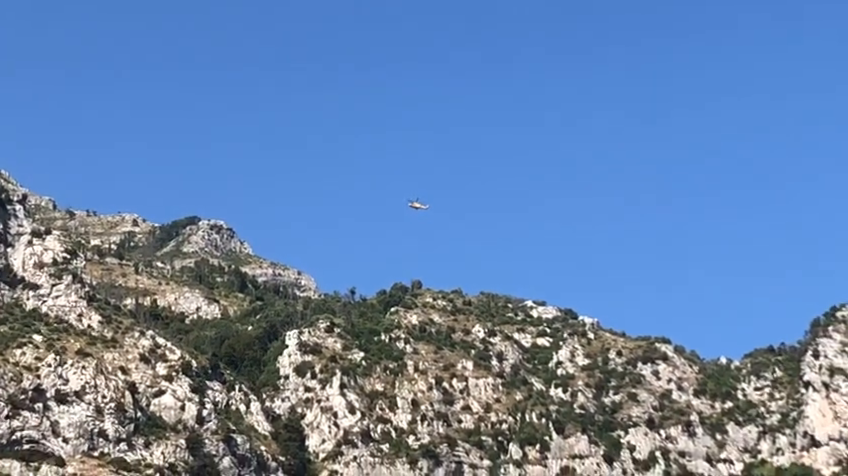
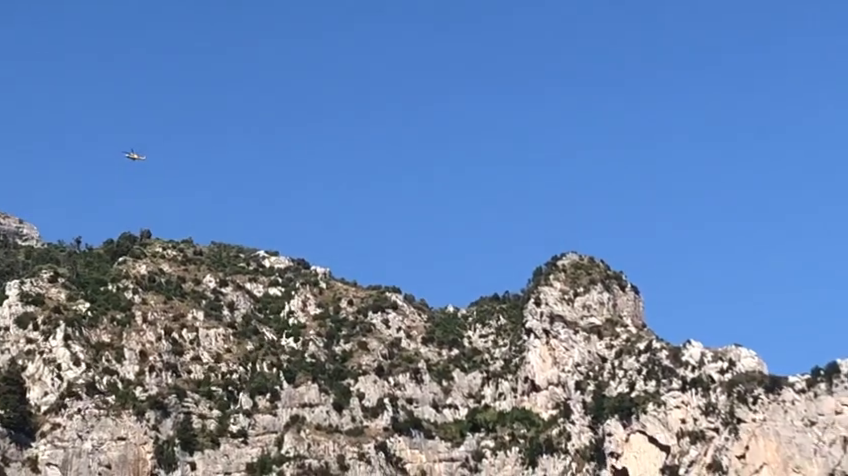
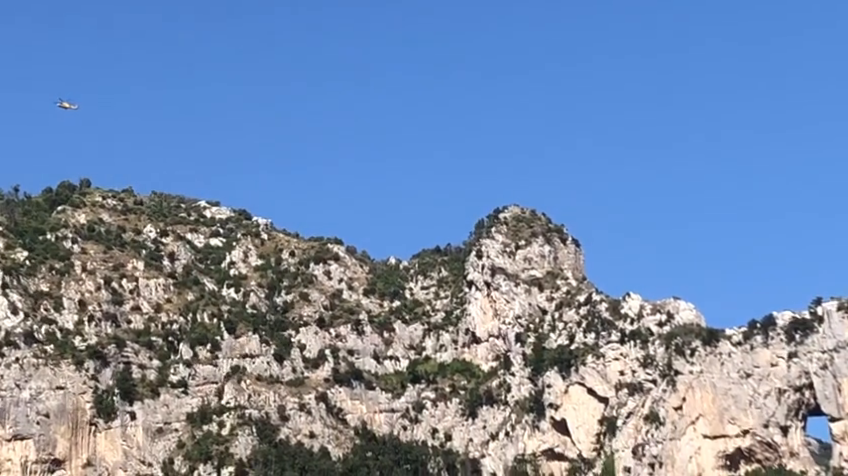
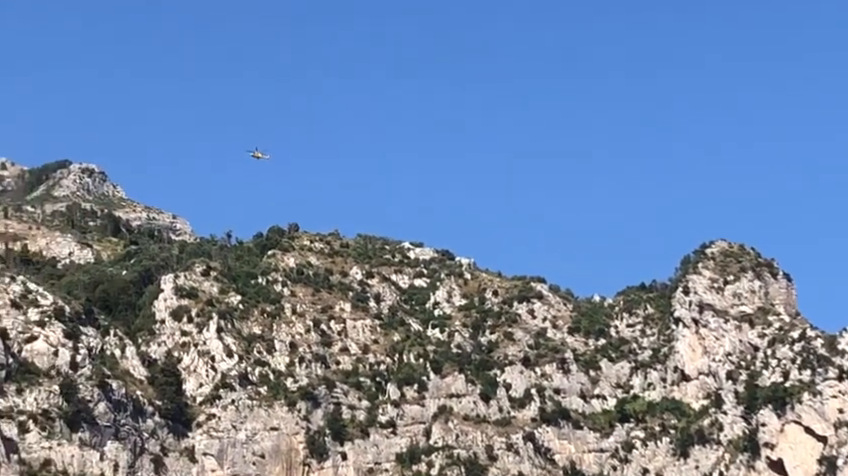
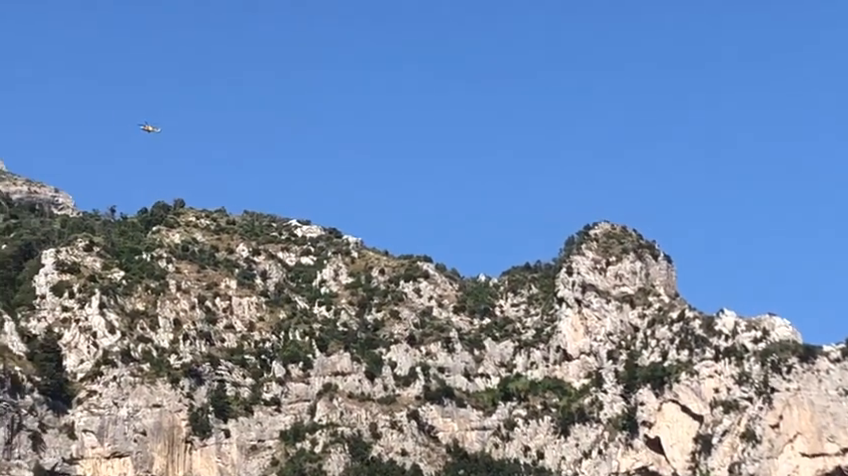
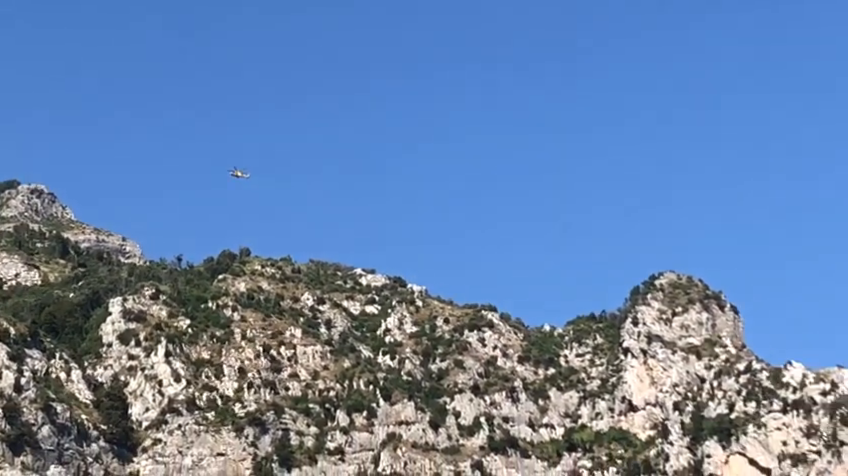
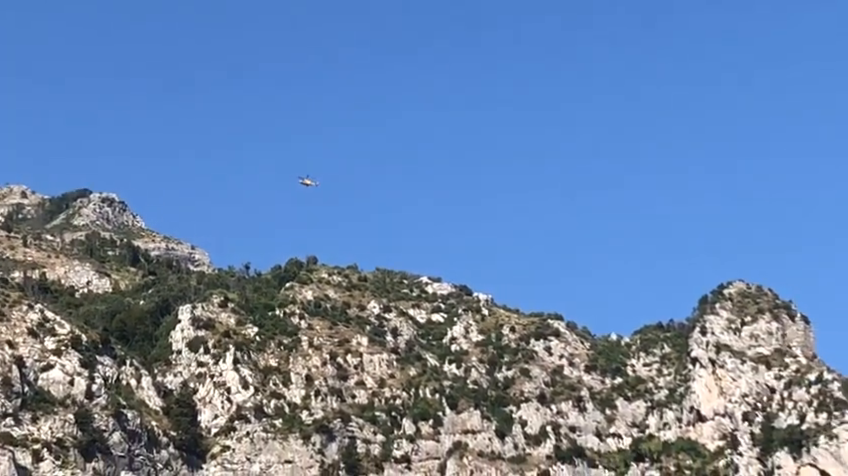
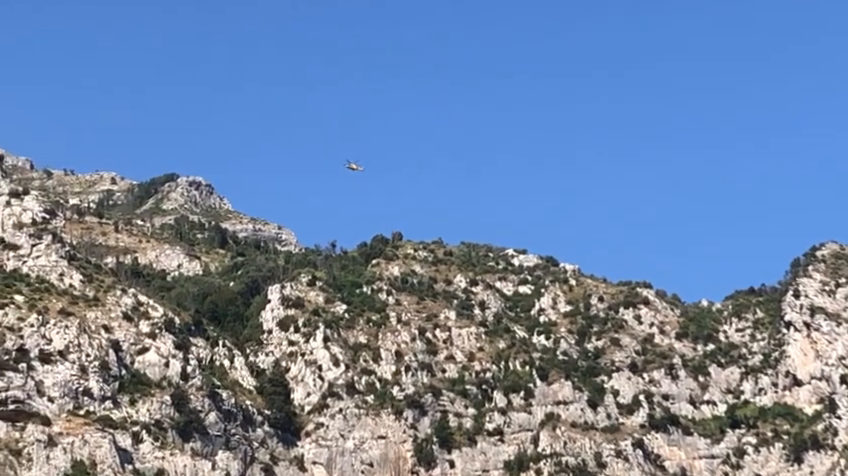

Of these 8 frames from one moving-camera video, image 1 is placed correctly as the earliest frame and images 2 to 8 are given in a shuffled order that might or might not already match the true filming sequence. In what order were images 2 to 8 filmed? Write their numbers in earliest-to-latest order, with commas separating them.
7, 6, 2, 3, 5, 4, 8
